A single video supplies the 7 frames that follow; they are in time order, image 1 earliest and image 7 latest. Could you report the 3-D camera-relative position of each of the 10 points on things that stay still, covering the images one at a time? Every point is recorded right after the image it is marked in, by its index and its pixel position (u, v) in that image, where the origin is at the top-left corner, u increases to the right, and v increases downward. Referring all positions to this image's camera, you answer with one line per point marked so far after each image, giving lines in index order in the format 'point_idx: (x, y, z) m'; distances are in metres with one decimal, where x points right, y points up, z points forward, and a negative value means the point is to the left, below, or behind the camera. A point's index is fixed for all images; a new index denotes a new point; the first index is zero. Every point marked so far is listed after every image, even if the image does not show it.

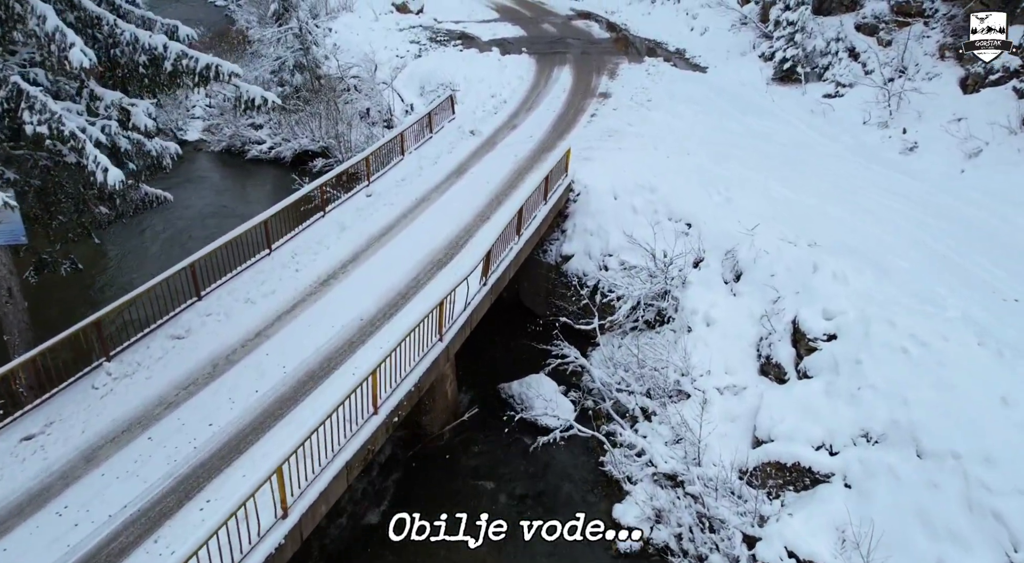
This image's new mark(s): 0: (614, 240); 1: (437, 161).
0: (+2.4, +1.0, +17.4) m
1: (-2.0, +3.2, +20.0) m
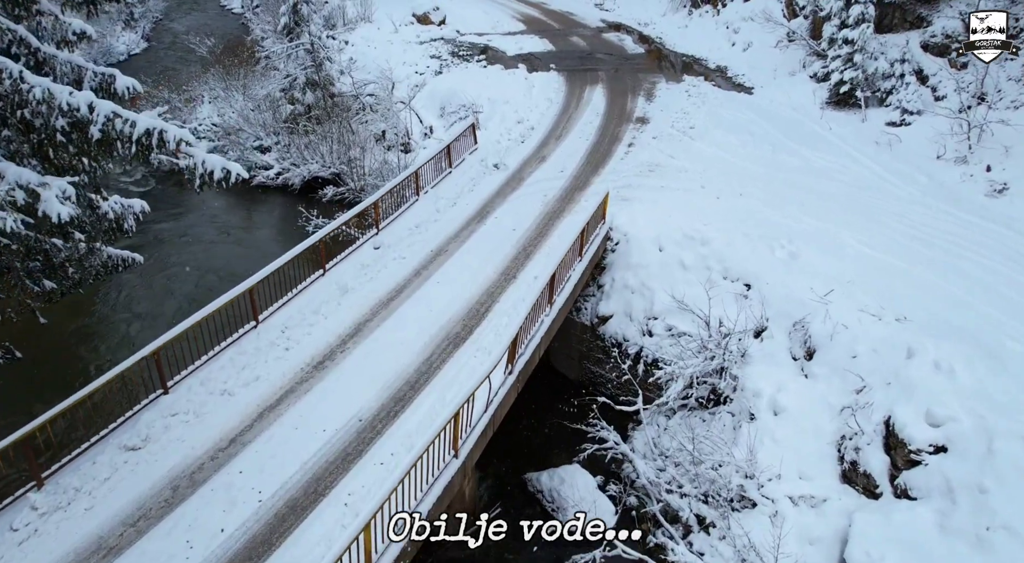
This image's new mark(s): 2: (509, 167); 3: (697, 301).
0: (+3.0, -0.4, +15.0) m
1: (-1.3, +1.9, +17.7) m
2: (0.0, +3.0, +19.9) m
3: (+3.6, -0.4, +14.6) m
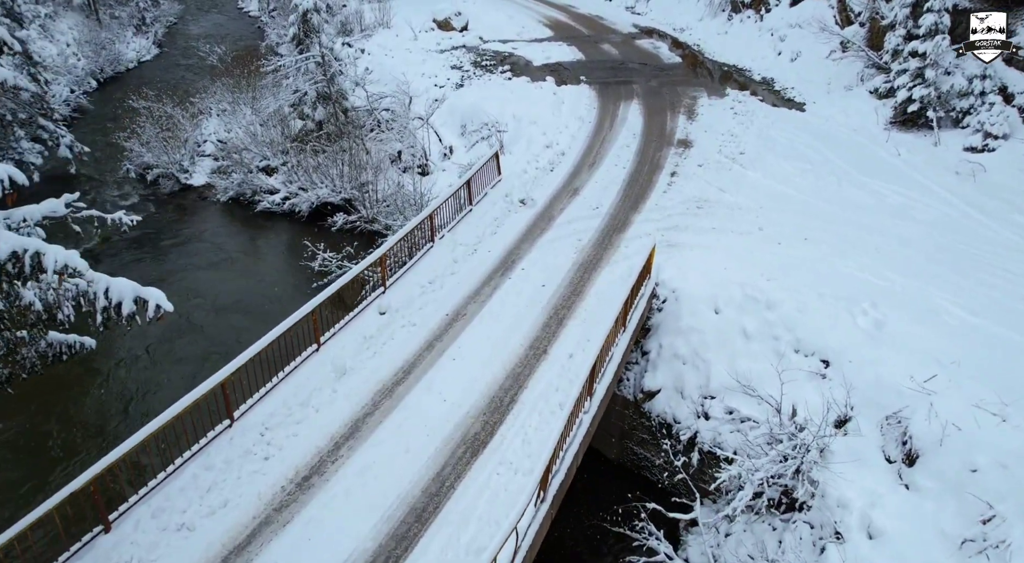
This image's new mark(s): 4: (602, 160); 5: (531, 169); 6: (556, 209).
0: (+3.5, -1.6, +12.5) m
1: (-0.7, +0.6, +15.3) m
2: (+0.6, +1.8, +17.5) m
3: (+4.1, -1.6, +12.2) m
4: (+2.4, +3.3, +20.0) m
5: (+0.5, +2.9, +19.4) m
6: (+1.0, +1.7, +17.2) m
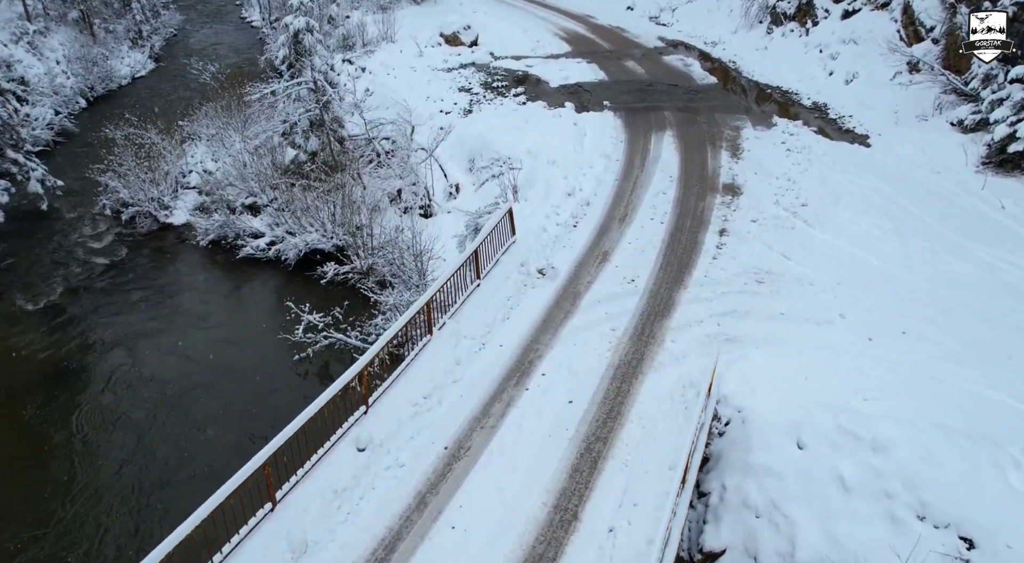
0: (+3.7, -3.3, +9.4) m
1: (-0.5, -1.0, +12.3) m
2: (+0.9, +0.1, +14.4) m
3: (+4.4, -3.3, +9.0) m
4: (+2.8, +1.6, +16.9) m
5: (+0.8, +1.2, +16.3) m
6: (+1.3, 0.0, +14.1) m
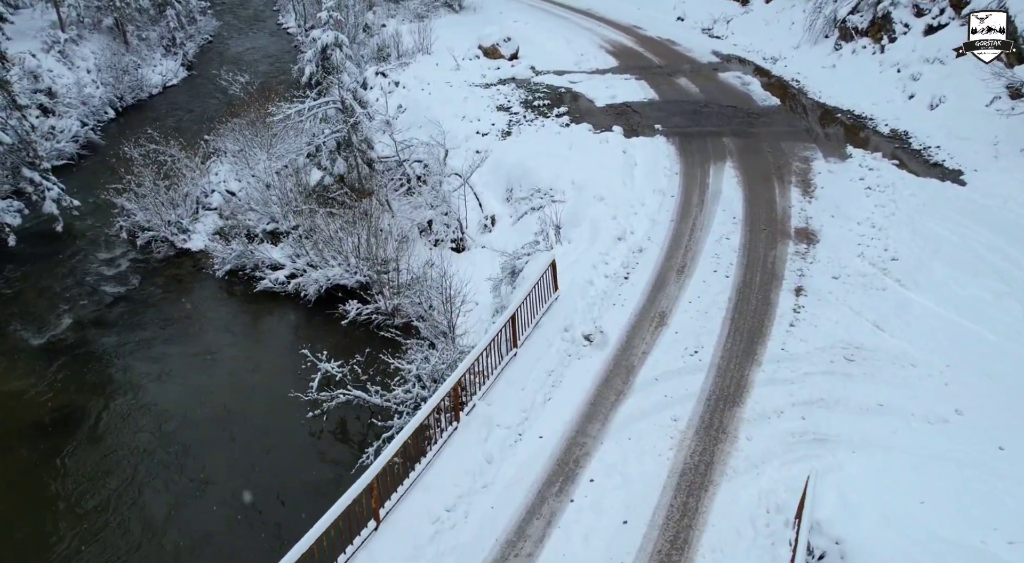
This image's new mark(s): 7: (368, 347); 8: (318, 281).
0: (+4.1, -4.5, +7.2) m
1: (+0.1, -2.1, +10.3) m
2: (+1.6, -1.0, +12.4) m
3: (+4.7, -4.5, +6.8) m
4: (+3.6, +0.4, +14.7) m
5: (+1.6, +0.1, +14.2) m
6: (+2.0, -1.2, +12.1) m
7: (-3.6, -1.7, +18.2) m
8: (-5.2, 0.0, +20.0) m
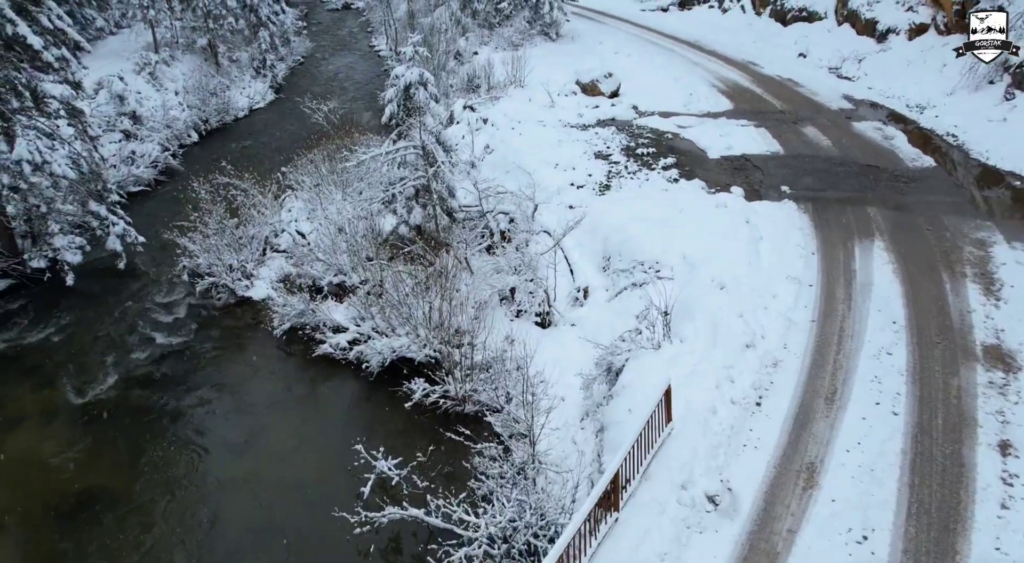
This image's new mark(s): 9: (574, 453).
0: (+4.6, -6.3, +3.8) m
1: (+1.1, -3.8, +7.4) m
2: (+2.9, -2.9, +9.3) m
3: (+5.2, -6.3, +3.4) m
4: (+5.2, -1.6, +11.5) m
5: (+3.1, -1.8, +11.2) m
6: (+3.2, -3.0, +8.9) m
7: (-1.7, -3.4, +15.7) m
8: (-3.1, -1.6, +17.7) m
9: (+1.1, -3.1, +13.2) m
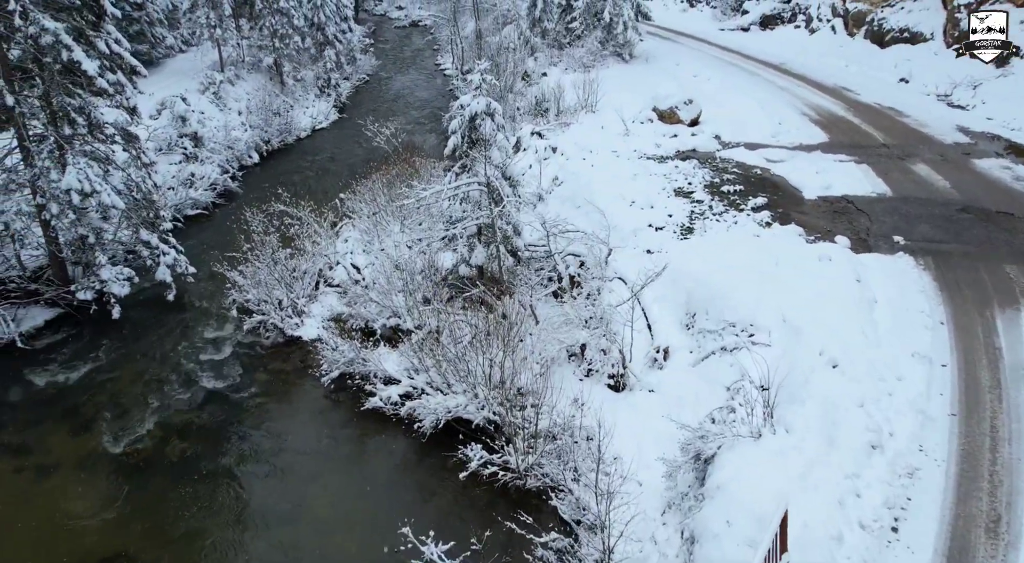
0: (+4.8, -7.3, +1.5) m
1: (+1.7, -4.9, +5.4) m
2: (+3.6, -4.0, +7.1) m
3: (+5.4, -7.4, +1.0) m
4: (+6.2, -2.9, +9.2) m
5: (+4.1, -2.9, +9.0) m
6: (+4.0, -4.1, +6.8) m
7: (-0.4, -4.5, +13.9) m
8: (-1.6, -2.7, +16.0) m
9: (+2.2, -4.2, +11.2) m
